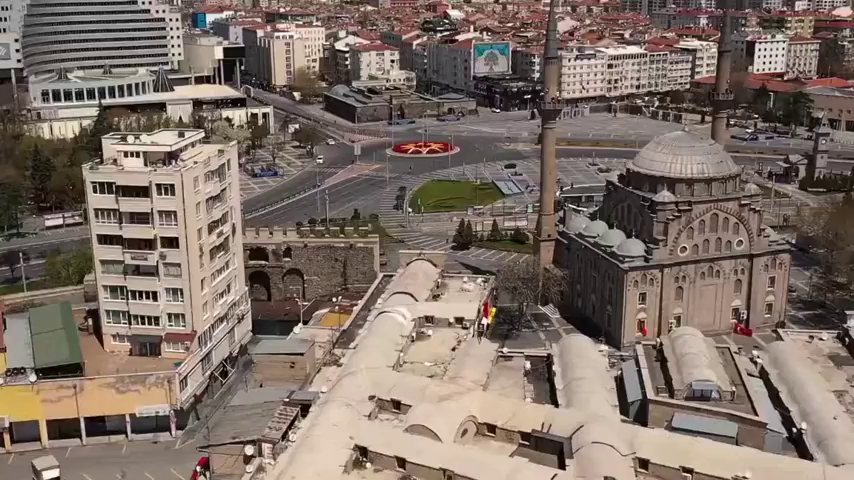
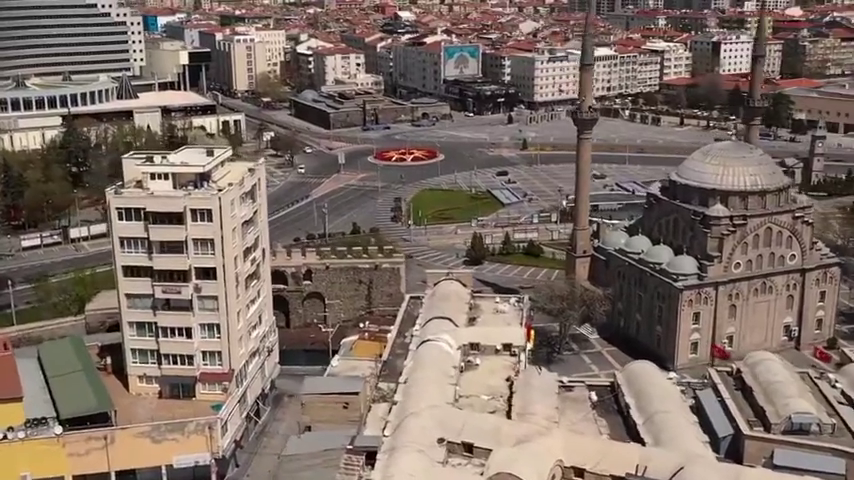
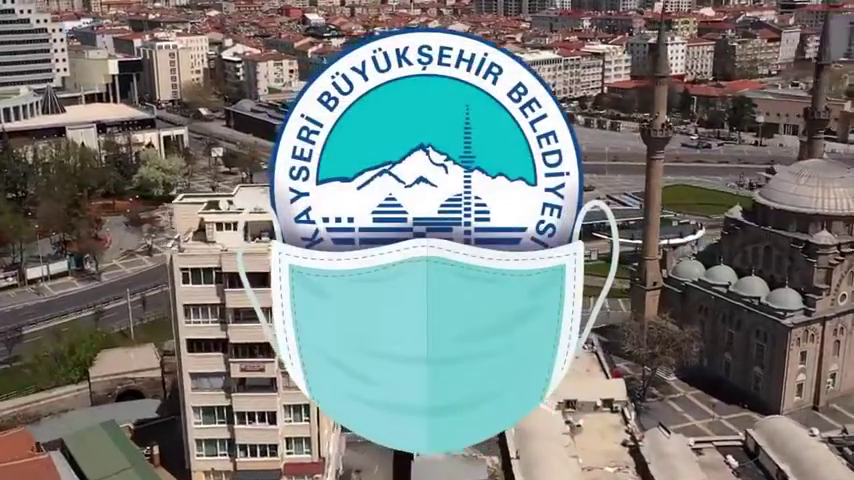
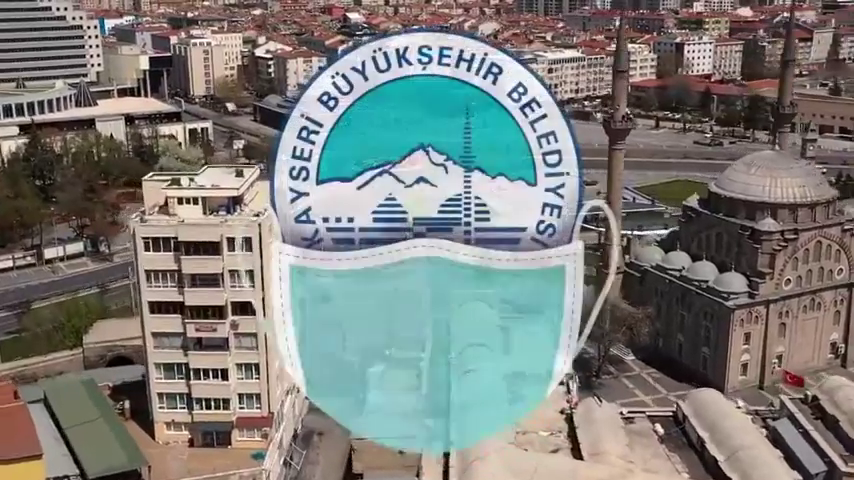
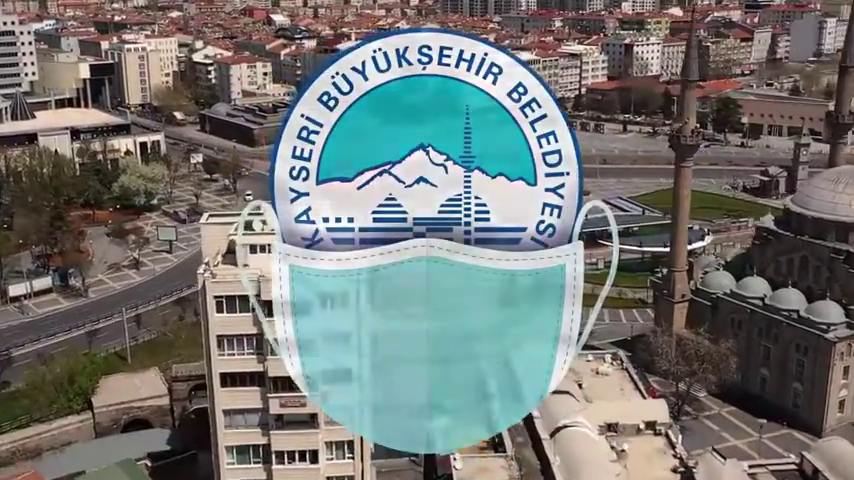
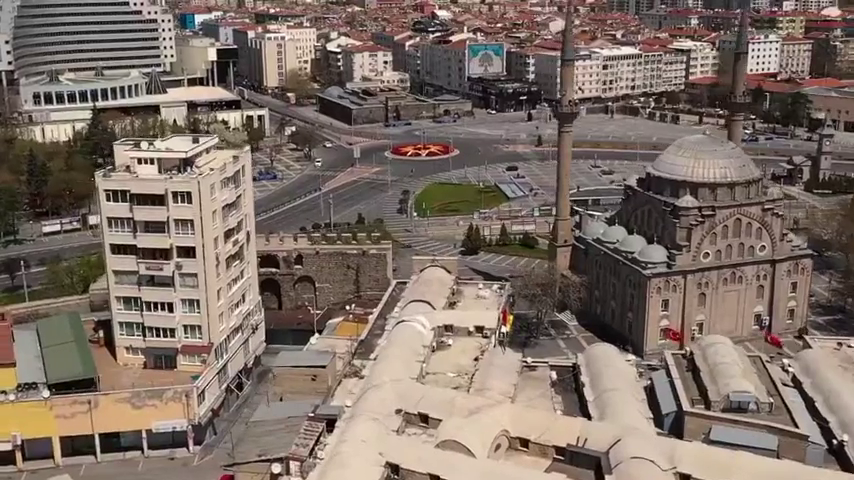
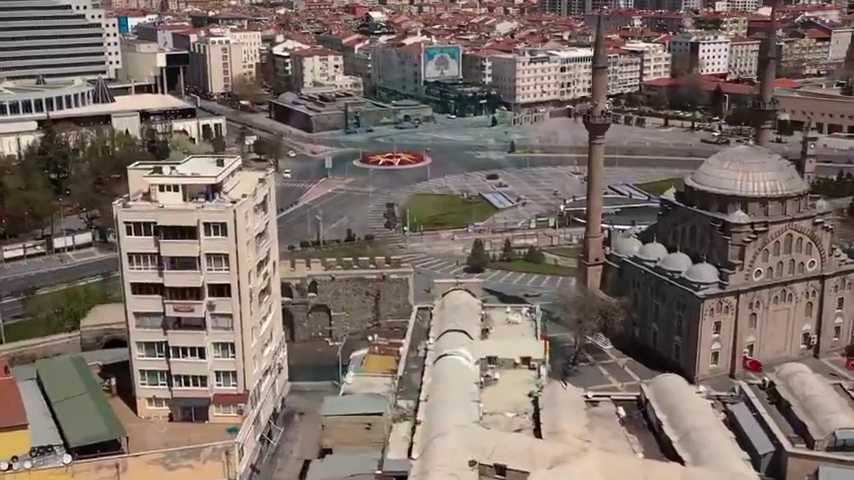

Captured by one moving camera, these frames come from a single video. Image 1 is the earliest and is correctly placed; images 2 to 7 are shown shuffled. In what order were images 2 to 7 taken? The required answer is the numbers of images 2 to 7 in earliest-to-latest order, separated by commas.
6, 2, 7, 4, 3, 5
